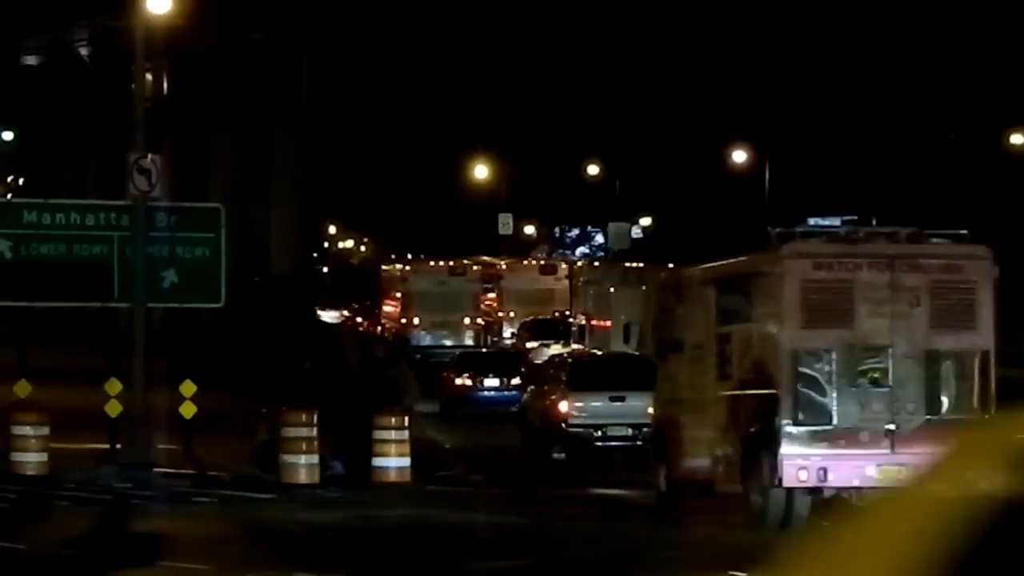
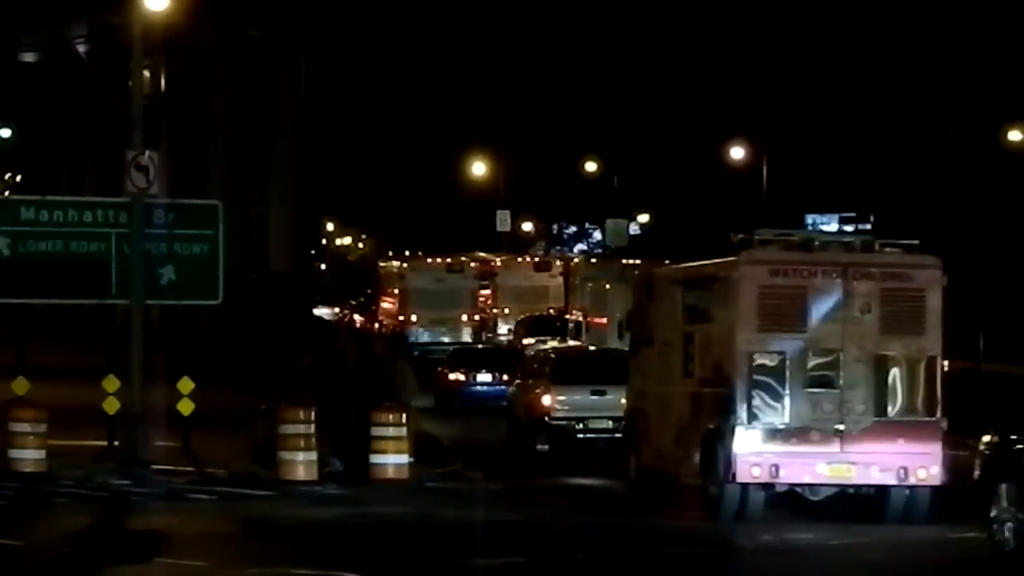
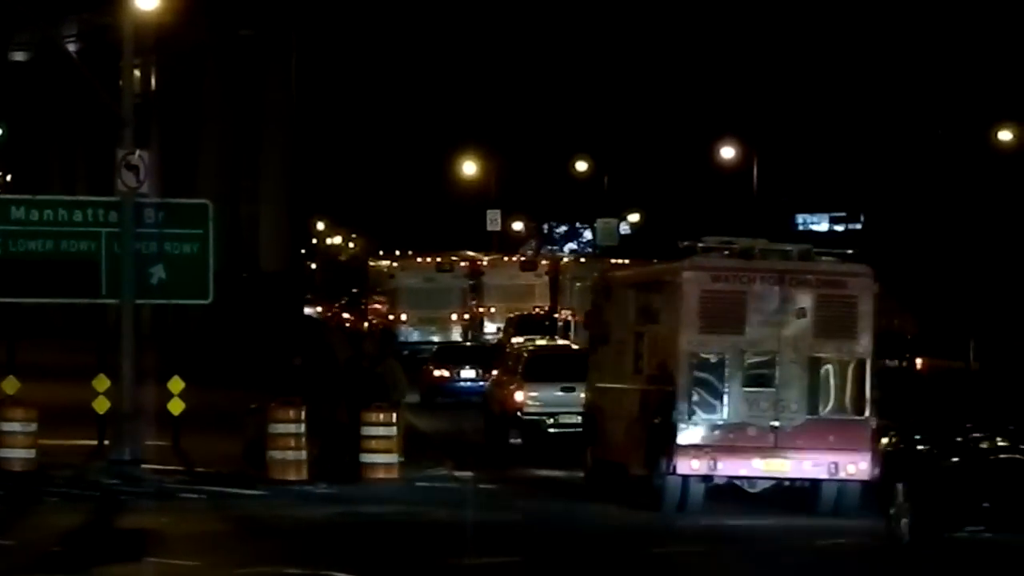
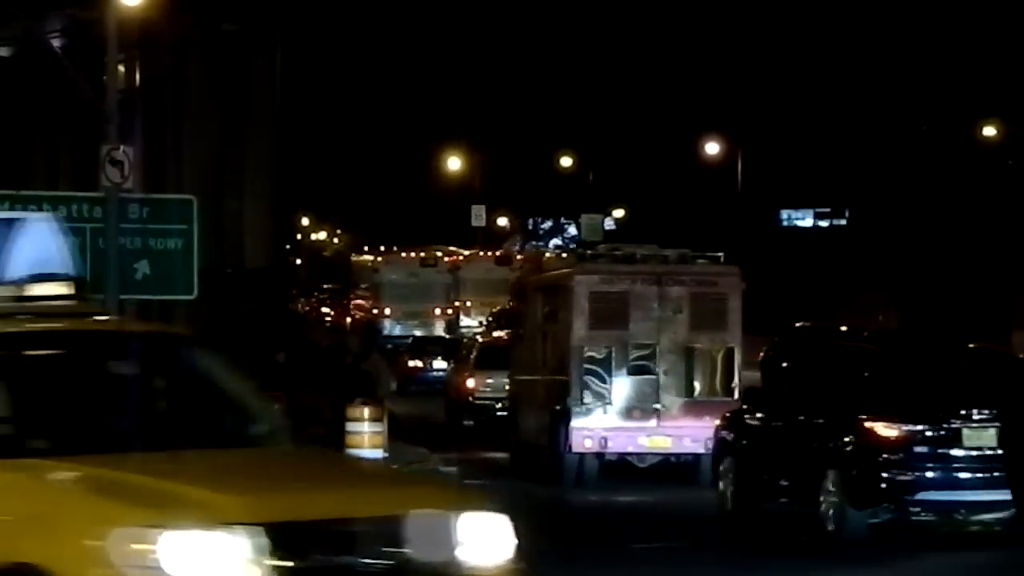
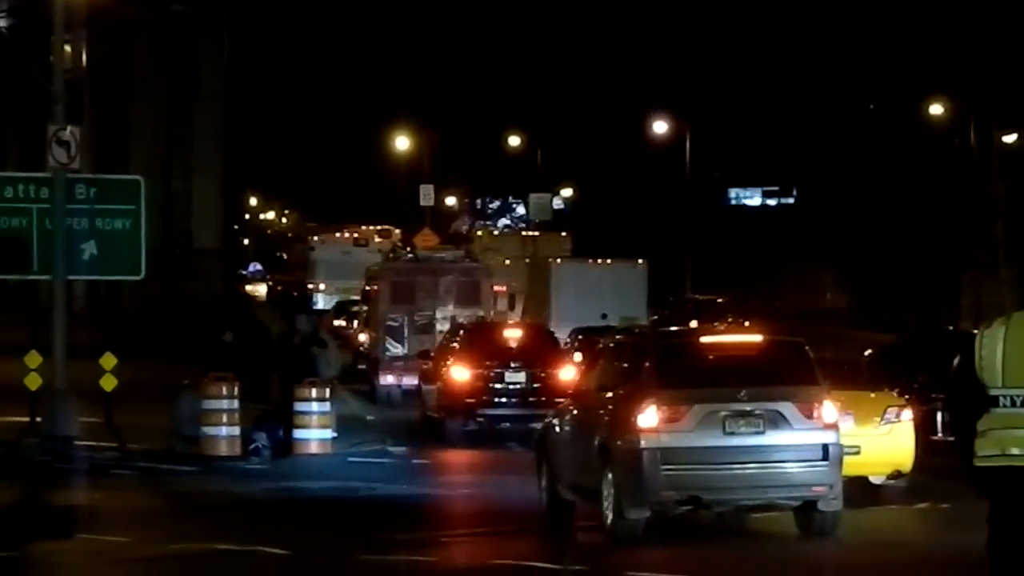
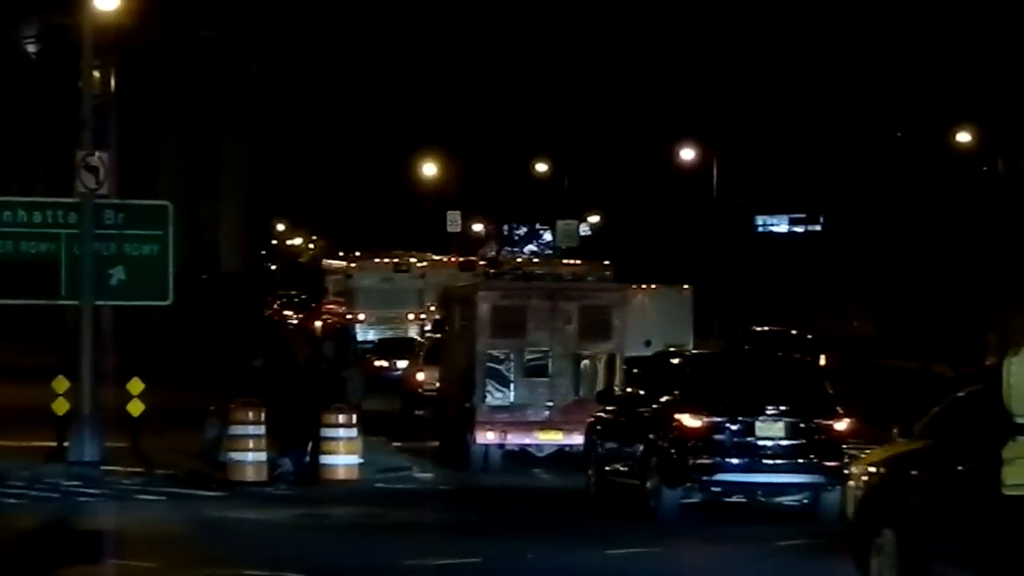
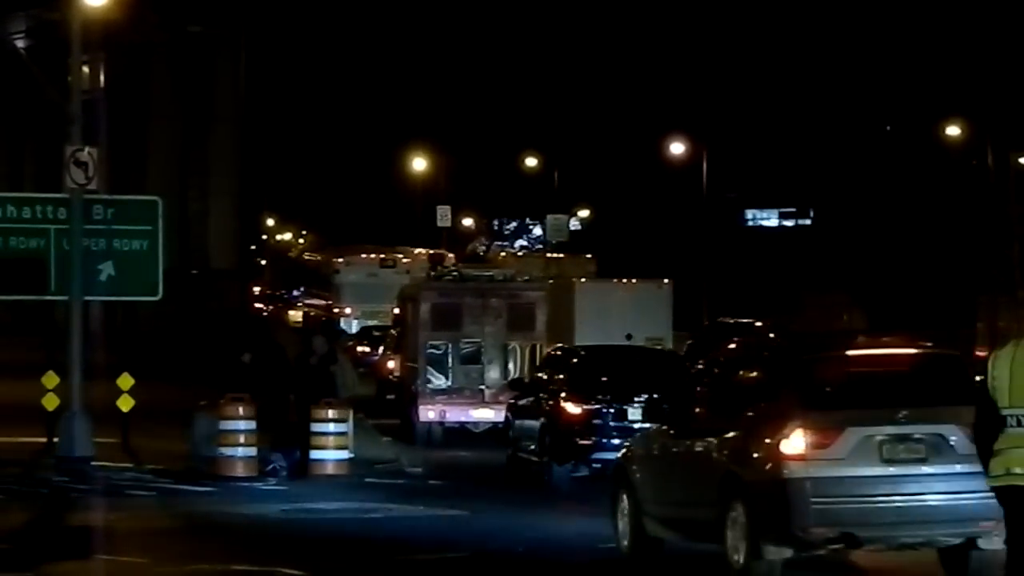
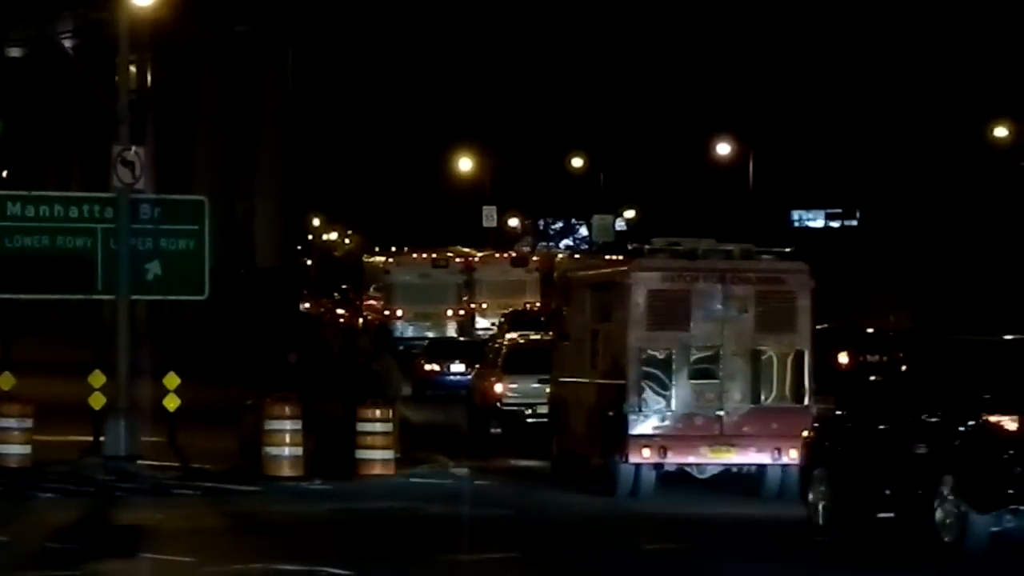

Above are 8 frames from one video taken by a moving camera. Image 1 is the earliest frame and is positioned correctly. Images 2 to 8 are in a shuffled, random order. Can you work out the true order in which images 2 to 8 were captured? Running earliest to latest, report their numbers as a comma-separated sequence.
2, 3, 8, 4, 6, 7, 5
